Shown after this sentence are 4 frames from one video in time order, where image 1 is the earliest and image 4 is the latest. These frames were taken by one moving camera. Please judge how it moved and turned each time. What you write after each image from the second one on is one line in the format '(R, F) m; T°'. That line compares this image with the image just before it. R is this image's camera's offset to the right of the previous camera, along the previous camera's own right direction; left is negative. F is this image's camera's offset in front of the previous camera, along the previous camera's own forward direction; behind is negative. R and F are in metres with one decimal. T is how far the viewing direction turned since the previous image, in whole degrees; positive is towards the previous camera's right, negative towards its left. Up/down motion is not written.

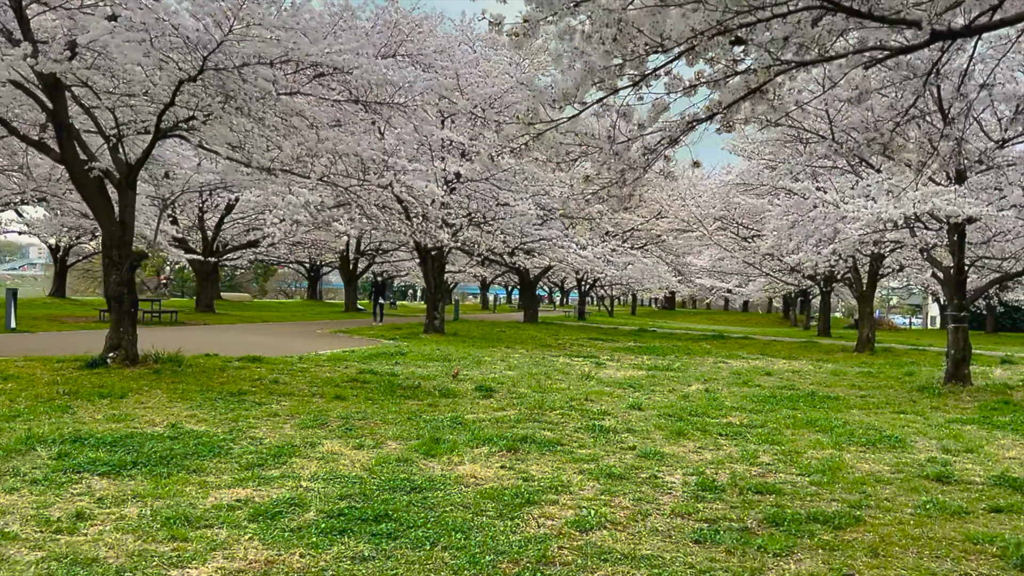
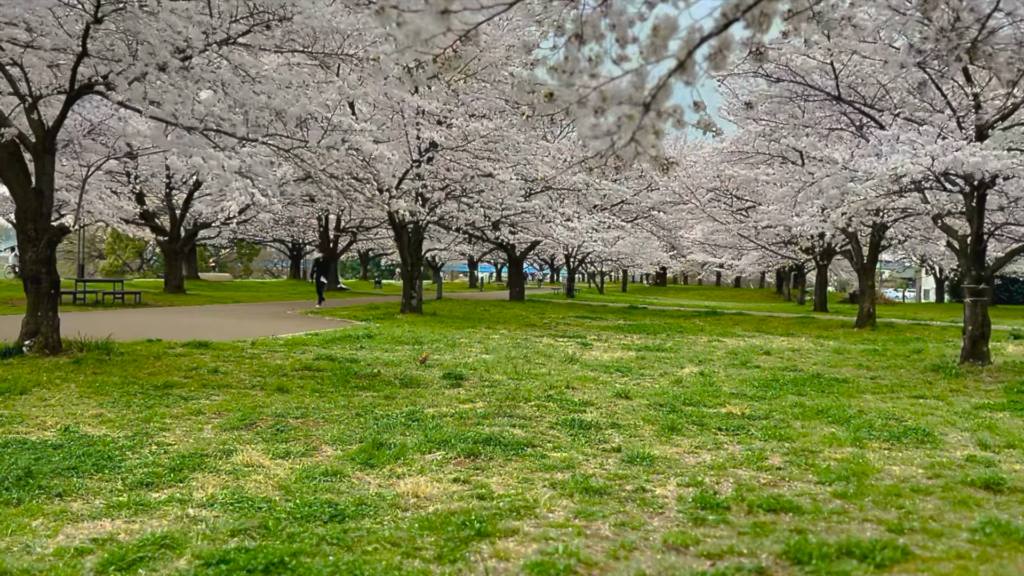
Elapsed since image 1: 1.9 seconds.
(+0.2, +1.1) m; +1°
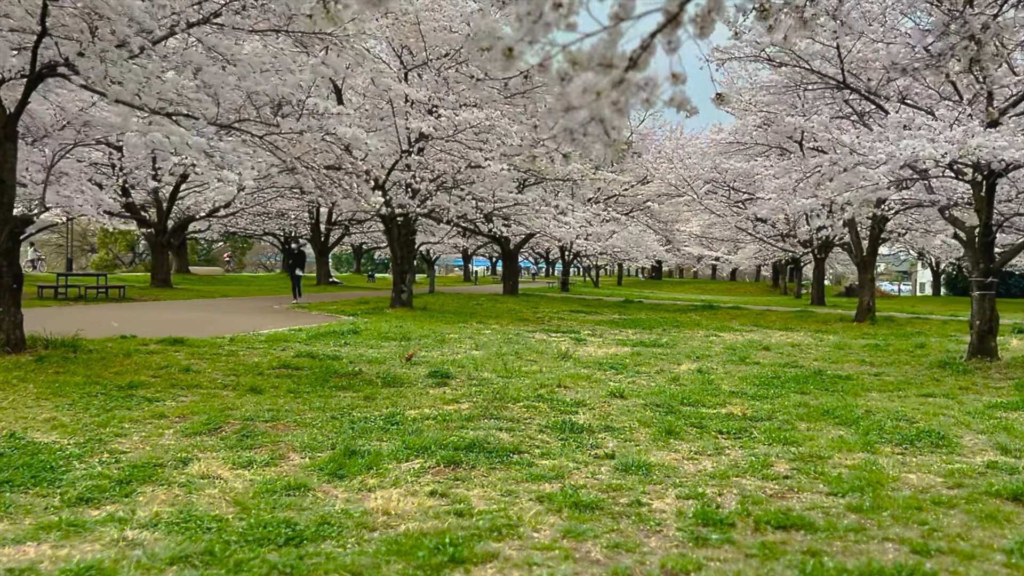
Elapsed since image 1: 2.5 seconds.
(+0.1, +0.4) m; 0°
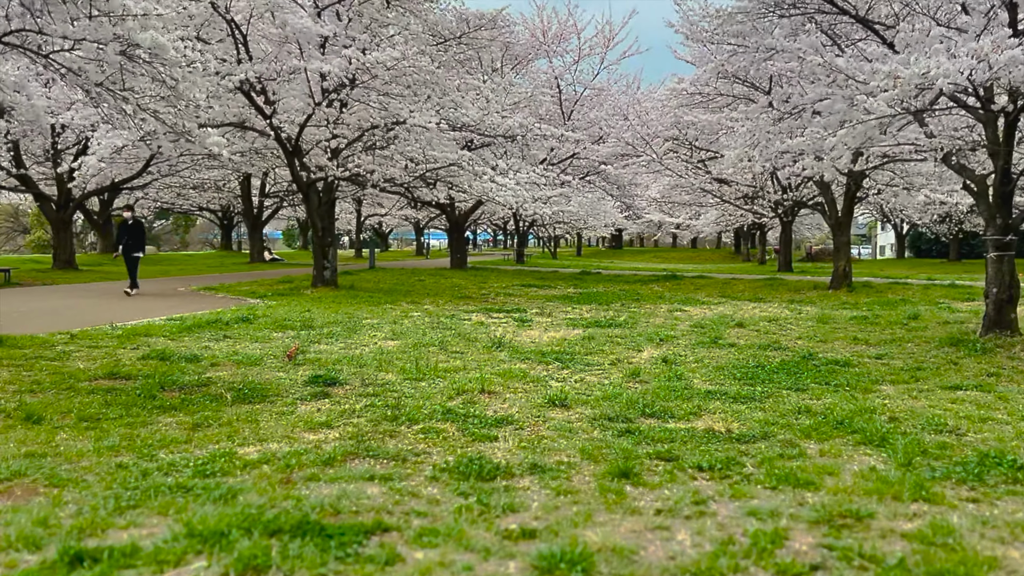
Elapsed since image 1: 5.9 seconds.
(+0.4, +2.0) m; +2°
